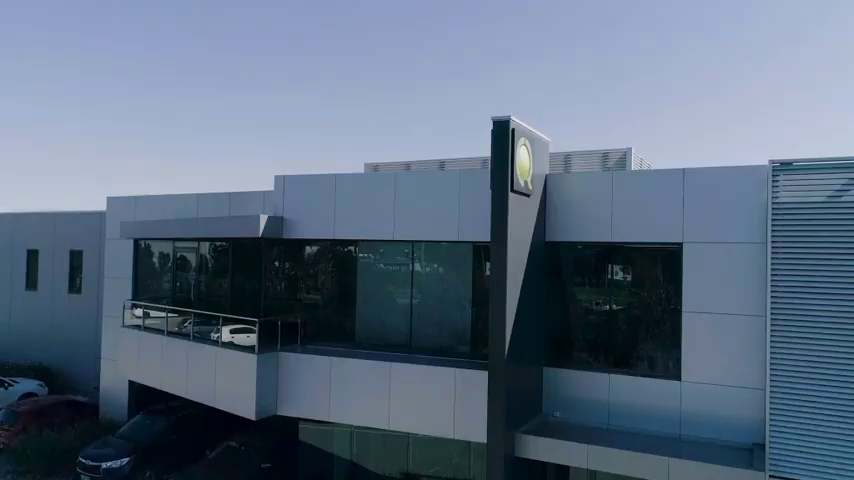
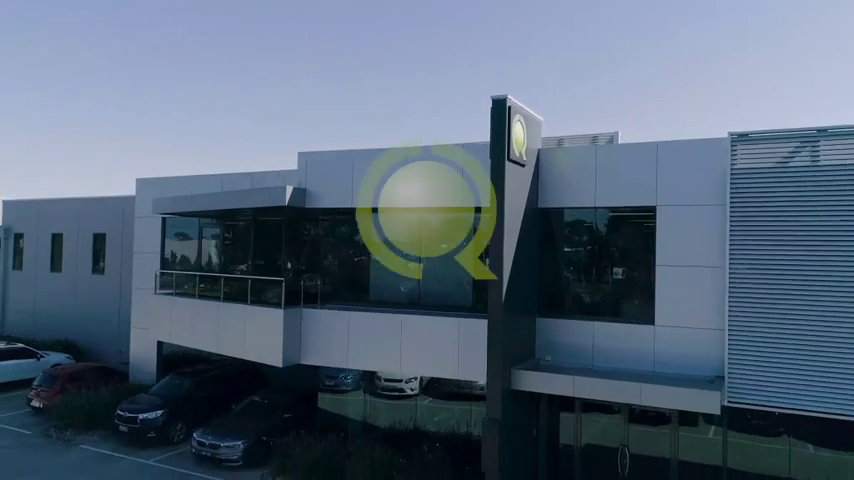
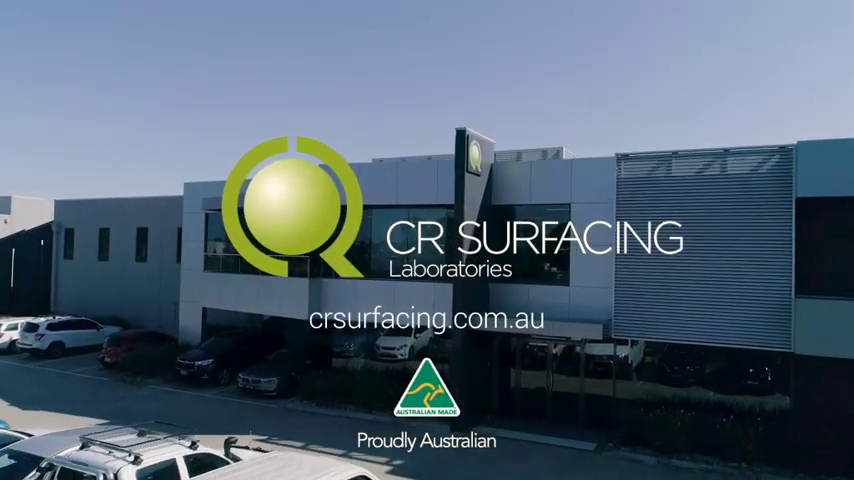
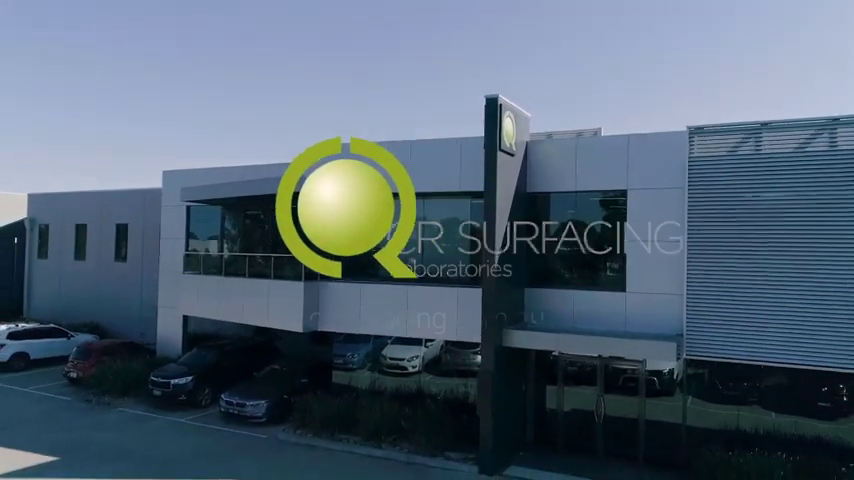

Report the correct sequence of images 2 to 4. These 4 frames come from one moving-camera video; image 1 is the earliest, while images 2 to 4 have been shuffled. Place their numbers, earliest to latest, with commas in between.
2, 4, 3
